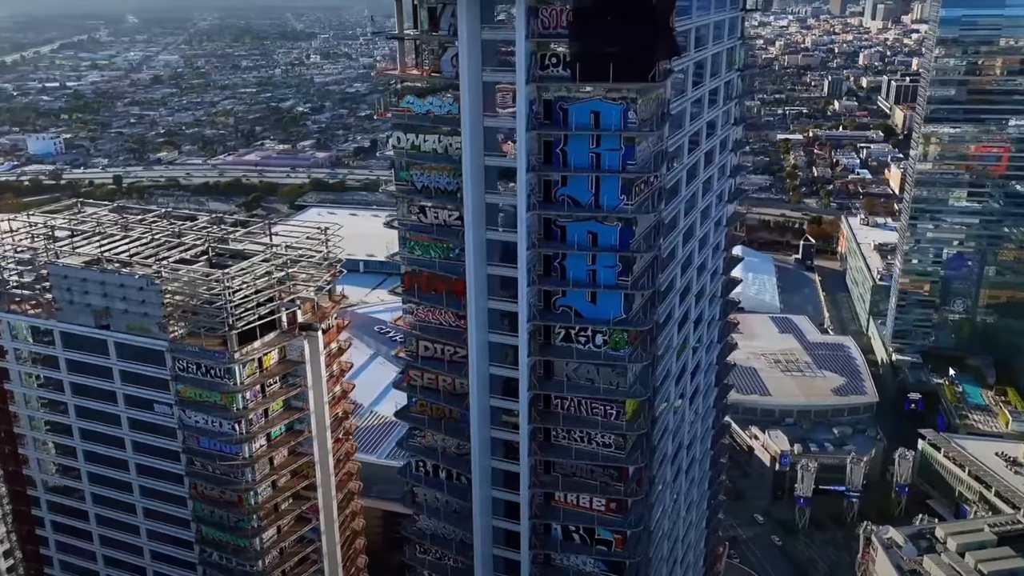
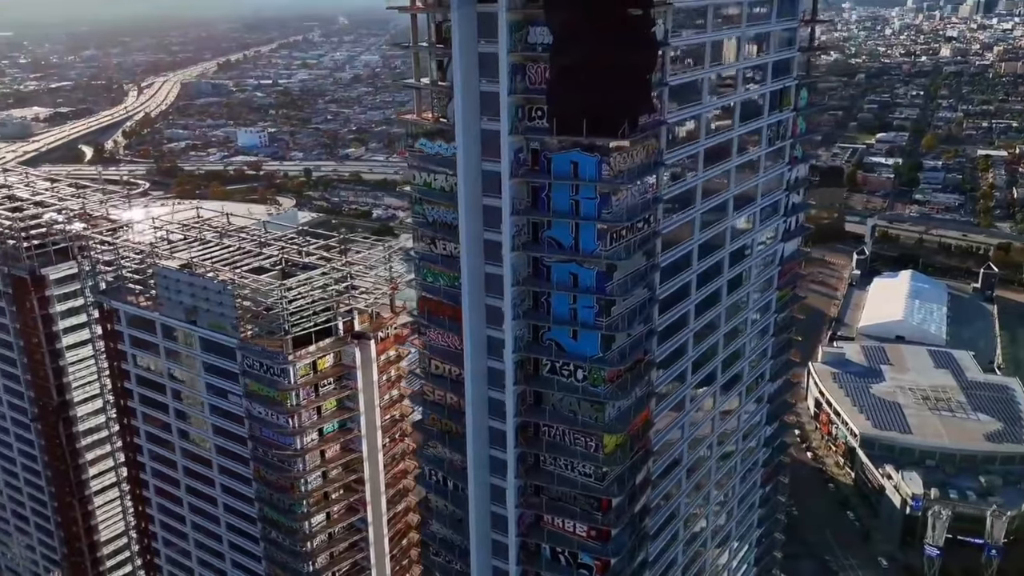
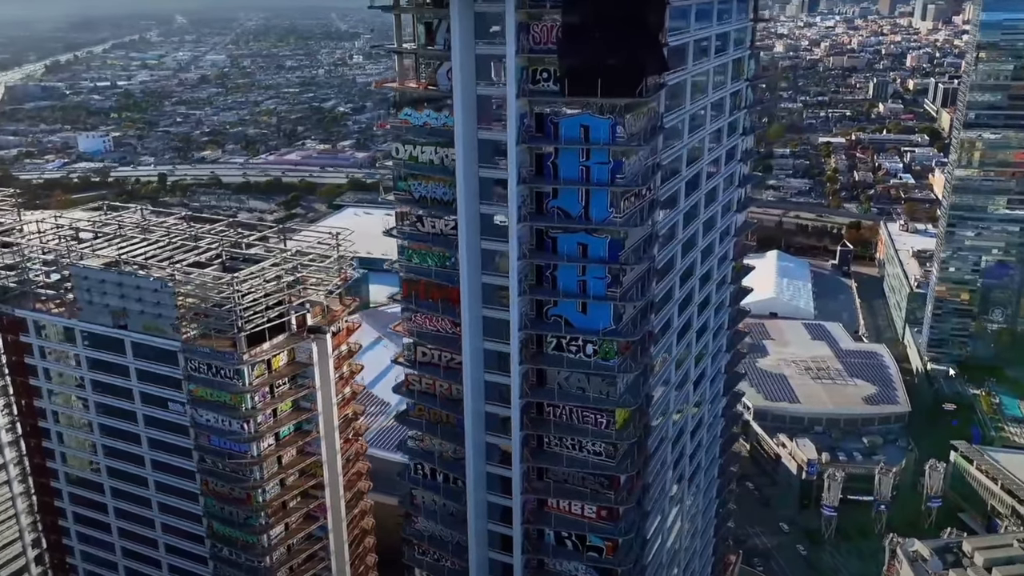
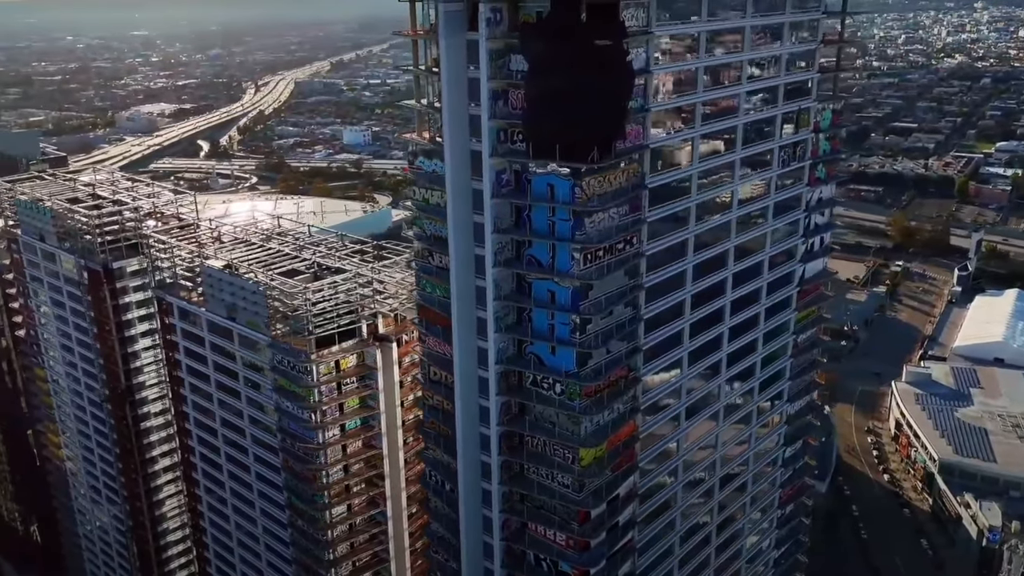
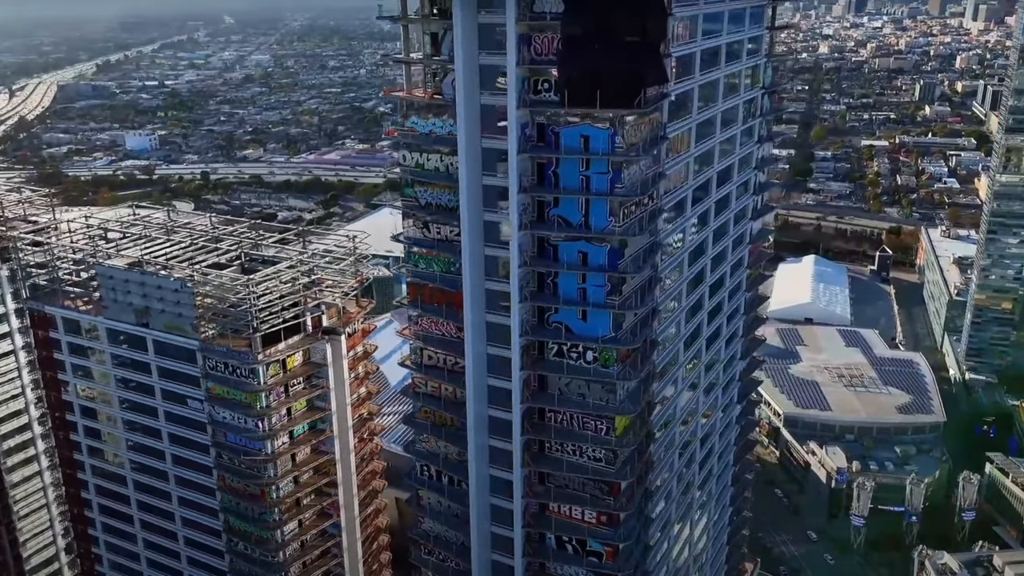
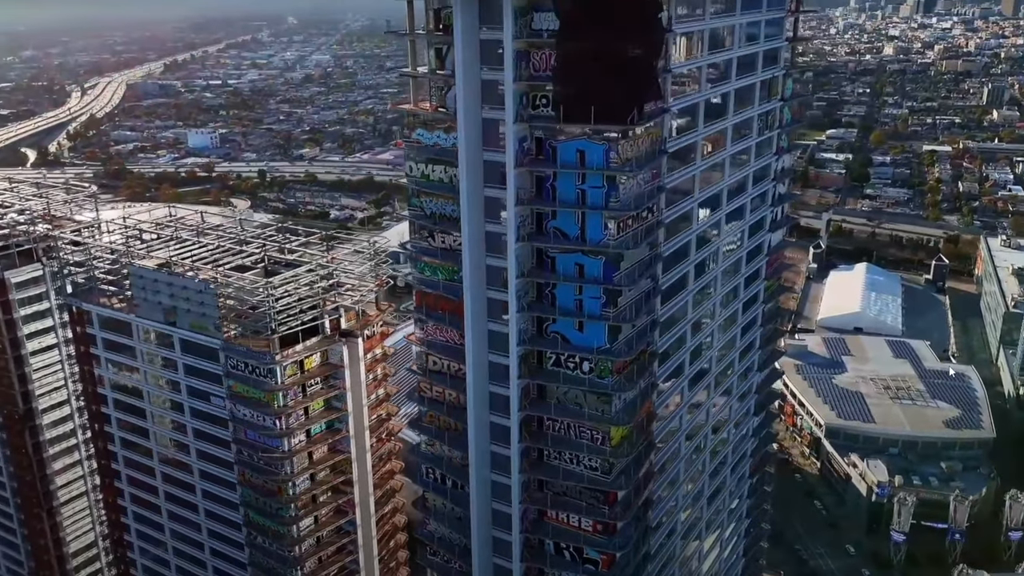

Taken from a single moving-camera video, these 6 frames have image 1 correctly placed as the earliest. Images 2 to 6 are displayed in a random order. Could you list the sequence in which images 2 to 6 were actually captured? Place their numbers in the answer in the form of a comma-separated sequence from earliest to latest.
3, 5, 6, 2, 4
